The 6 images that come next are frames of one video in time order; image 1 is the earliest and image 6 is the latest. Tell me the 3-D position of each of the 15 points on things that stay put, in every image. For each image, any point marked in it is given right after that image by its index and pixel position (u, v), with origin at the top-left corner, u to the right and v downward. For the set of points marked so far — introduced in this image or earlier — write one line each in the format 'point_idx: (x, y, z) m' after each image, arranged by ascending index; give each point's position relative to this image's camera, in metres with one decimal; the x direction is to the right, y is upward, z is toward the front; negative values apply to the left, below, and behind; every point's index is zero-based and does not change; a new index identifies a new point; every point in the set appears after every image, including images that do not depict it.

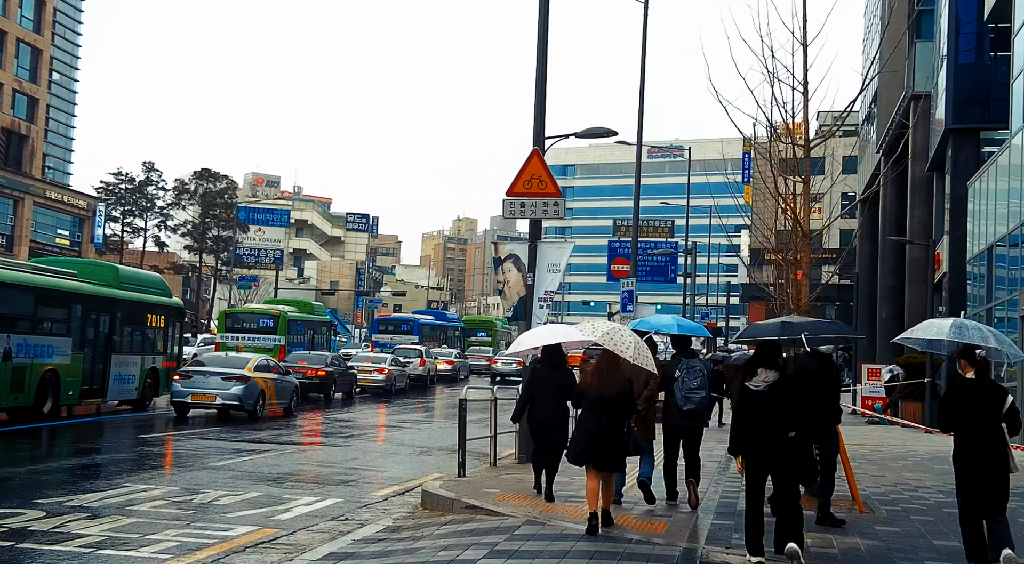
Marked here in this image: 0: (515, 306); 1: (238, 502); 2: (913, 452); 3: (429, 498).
0: (0.0, -0.3, +15.2) m
1: (-2.7, -2.2, +10.8) m
2: (+6.6, -2.8, +18.1) m
3: (-0.8, -2.1, +10.7) m
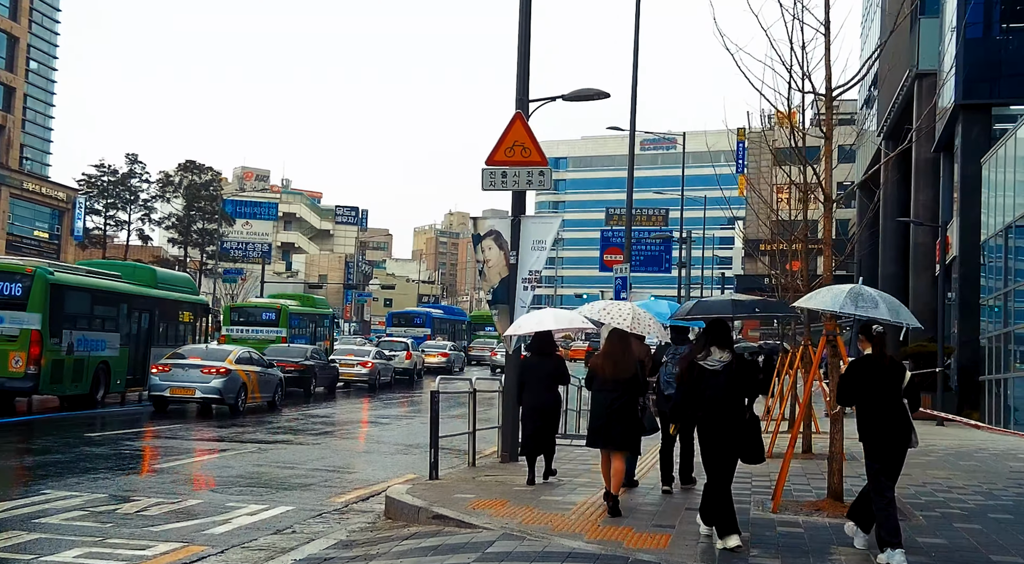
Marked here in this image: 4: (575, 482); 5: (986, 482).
0: (-0.2, -0.1, +13.7) m
1: (-2.9, -2.0, +9.3) m
2: (+6.4, -2.5, +16.7) m
3: (-1.0, -1.9, +9.2) m
4: (+0.6, -2.1, +11.5) m
5: (+5.1, -2.2, +11.9) m
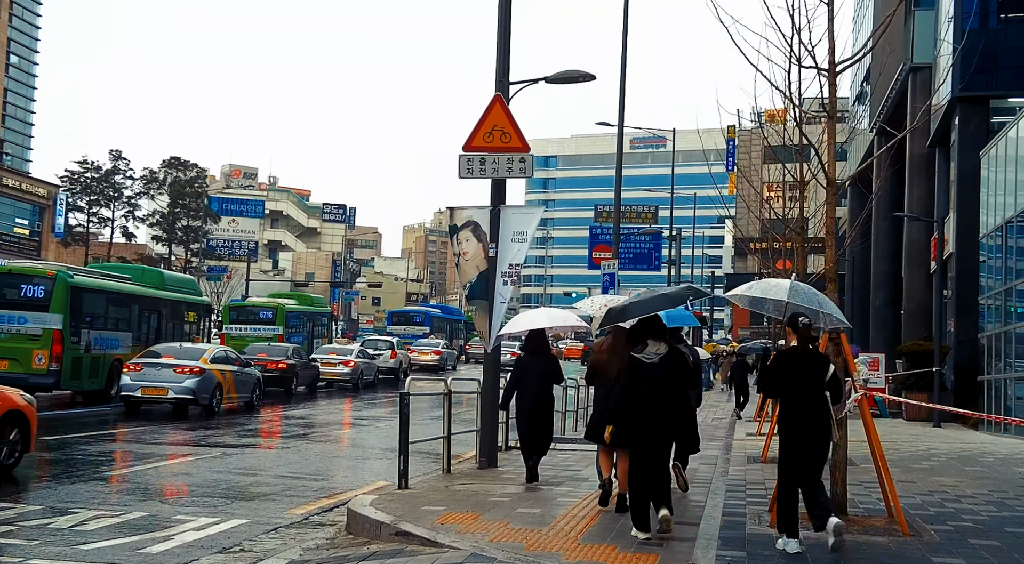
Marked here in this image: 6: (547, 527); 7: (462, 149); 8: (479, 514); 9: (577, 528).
0: (-0.4, 0.0, +12.8) m
1: (-3.1, -1.9, +8.5) m
2: (+6.1, -2.5, +15.9) m
3: (-1.2, -1.8, +8.4) m
4: (+0.4, -2.0, +10.7) m
5: (+4.9, -2.1, +11.2) m
6: (+0.3, -1.8, +8.0) m
7: (-0.6, +1.5, +12.3) m
8: (-0.2, -1.8, +8.5) m
9: (+0.5, -1.8, +8.0) m
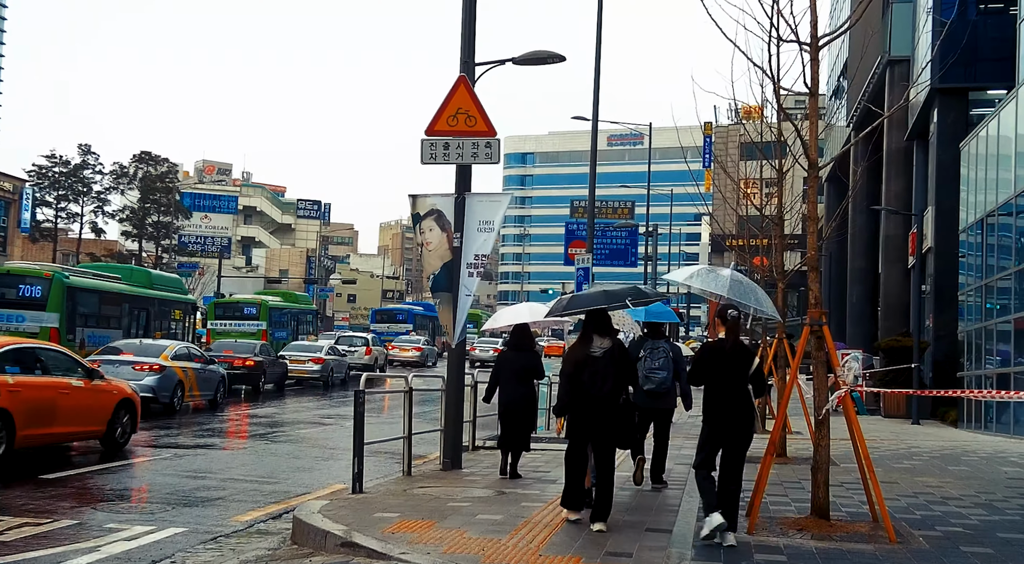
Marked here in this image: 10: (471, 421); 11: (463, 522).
0: (-0.8, +0.1, +12.2) m
1: (-3.4, -1.8, +7.8) m
2: (+5.7, -2.4, +15.4) m
3: (-1.5, -1.7, +7.7) m
4: (+0.1, -1.9, +10.0) m
5: (+4.6, -2.0, +10.6) m
6: (0.0, -1.7, +7.4) m
7: (-0.9, +1.6, +11.7) m
8: (-0.5, -1.7, +7.9) m
9: (+0.2, -1.7, +7.4) m
10: (-0.6, -1.9, +14.9) m
11: (-0.4, -1.7, +7.9) m
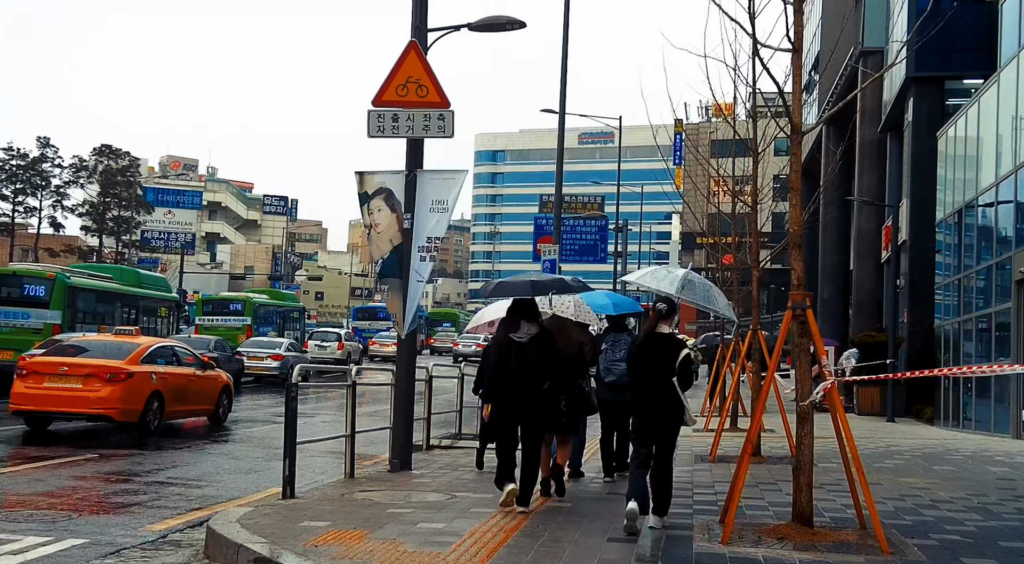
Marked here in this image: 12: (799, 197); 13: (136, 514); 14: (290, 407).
0: (-1.3, +0.2, +11.3) m
1: (-3.7, -1.7, +6.8) m
2: (+5.1, -2.2, +14.7) m
3: (-1.8, -1.6, +6.7) m
4: (-0.3, -1.8, +9.1) m
5: (+4.1, -1.9, +9.8) m
6: (-0.4, -1.6, +6.5) m
7: (-1.4, +1.7, +10.7) m
8: (-0.9, -1.6, +6.9) m
9: (-0.1, -1.6, +6.5) m
10: (-1.1, -1.7, +13.9) m
11: (-0.7, -1.6, +7.0) m
12: (+2.0, +0.6, +7.5) m
13: (-2.9, -1.8, +8.5) m
14: (-1.8, -1.0, +9.0) m
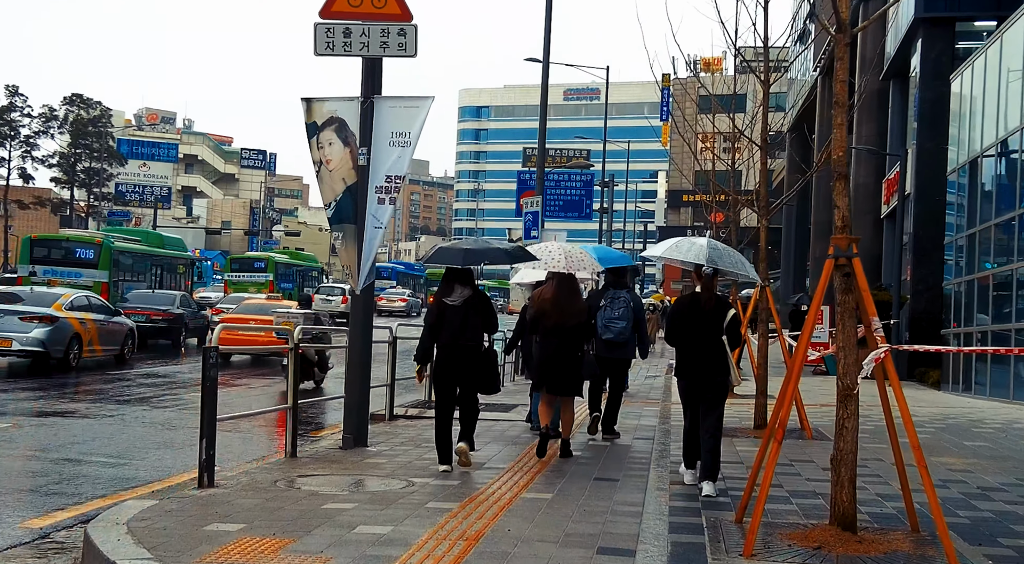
0: (-1.5, +0.7, +9.6) m
1: (-3.9, -1.3, +5.2) m
2: (+4.8, -1.6, +13.2) m
3: (-2.0, -1.3, +5.2) m
4: (-0.6, -1.4, +7.6) m
5: (+3.9, -1.5, +8.4) m
6: (-0.5, -1.3, +4.9) m
7: (-1.6, +2.2, +9.1) m
8: (-1.1, -1.3, +5.4) m
9: (-0.3, -1.3, +5.0) m
10: (-1.4, -1.1, +12.4) m
11: (-0.9, -1.3, +5.5) m
12: (+1.8, +0.9, +5.9) m
13: (-3.1, -1.4, +7.0) m
14: (-2.0, -0.6, +7.4) m
